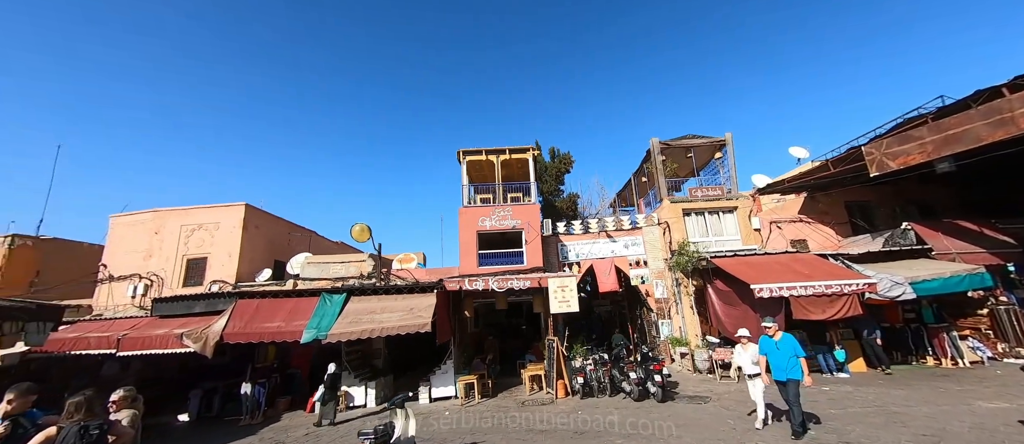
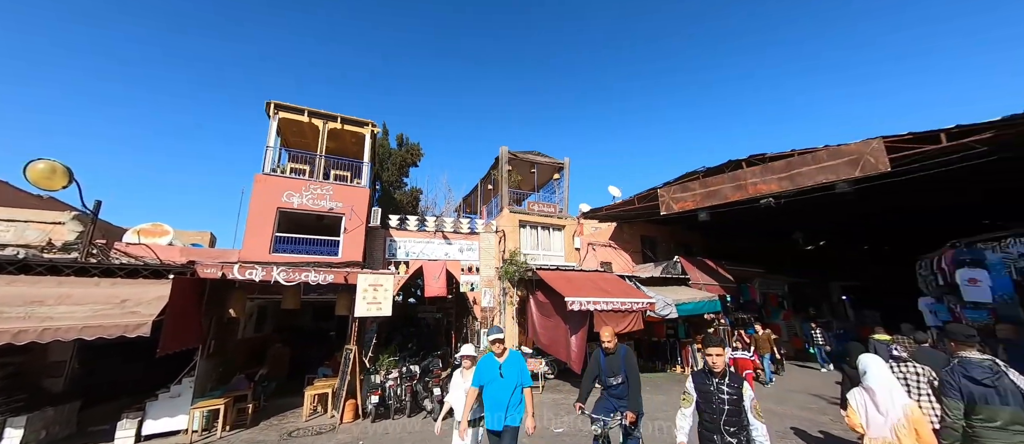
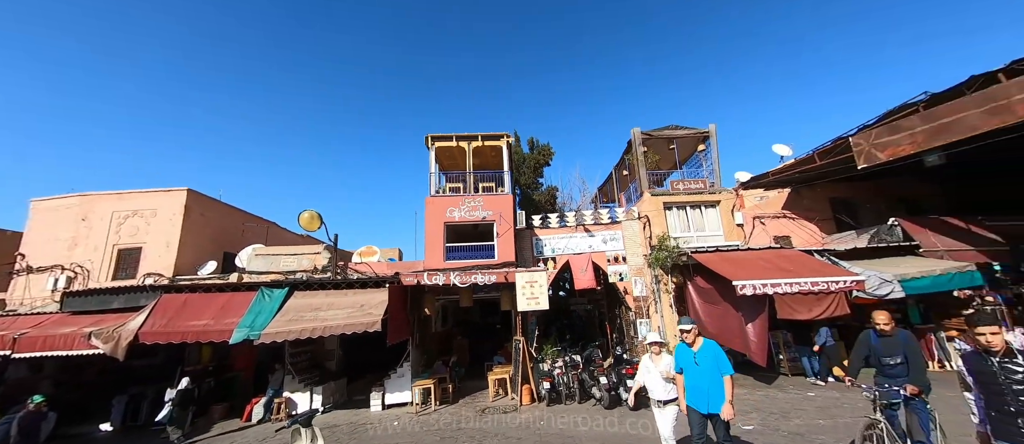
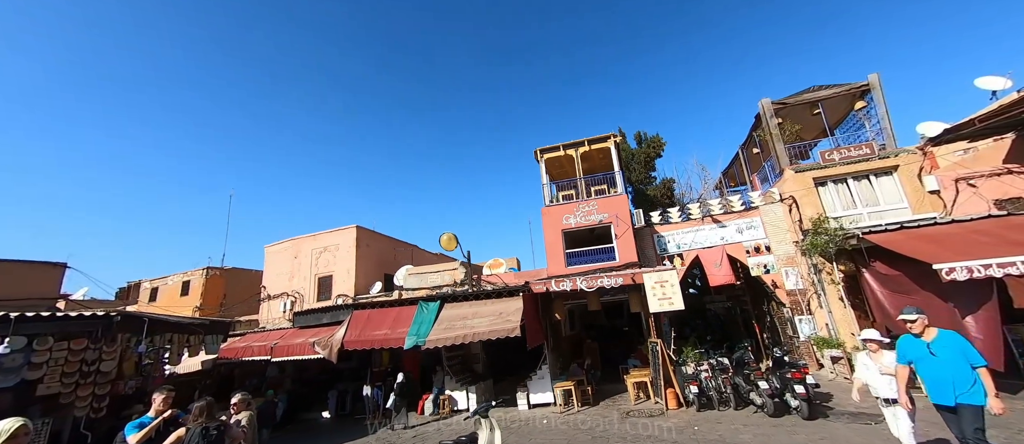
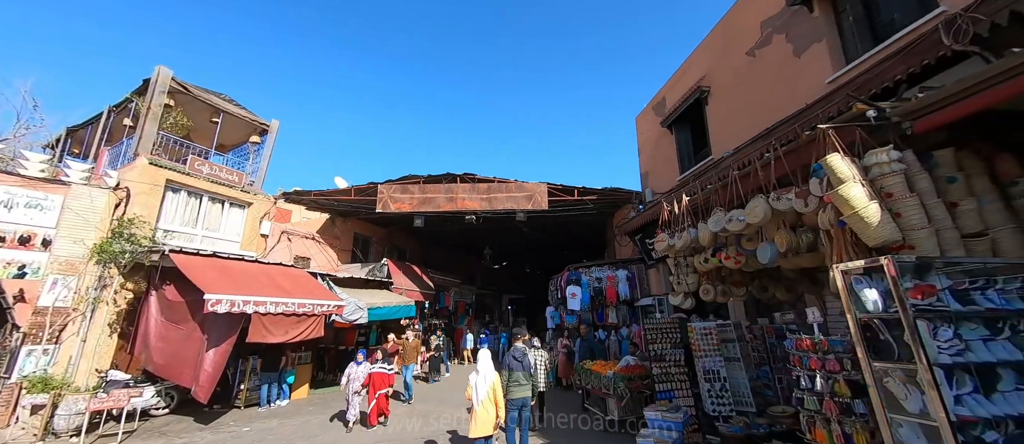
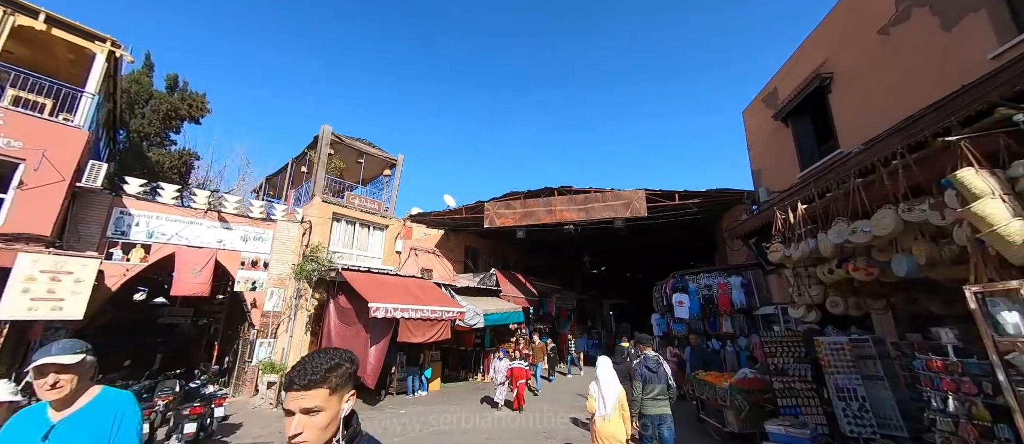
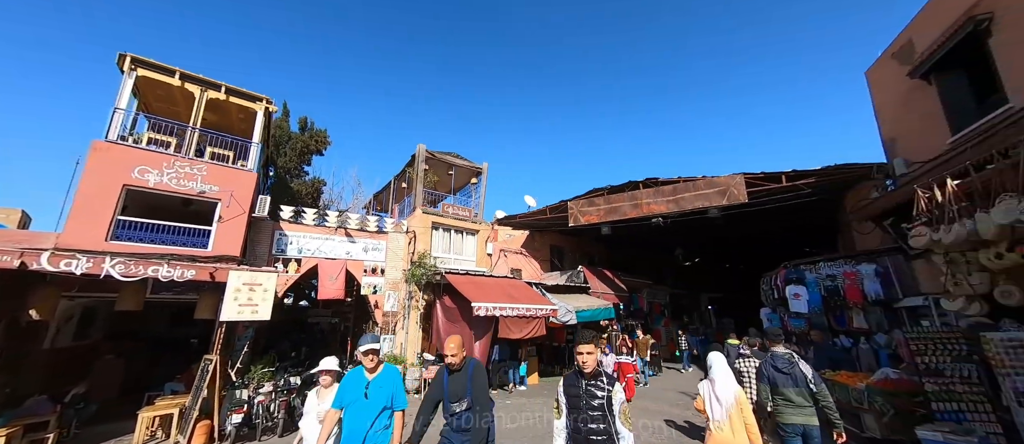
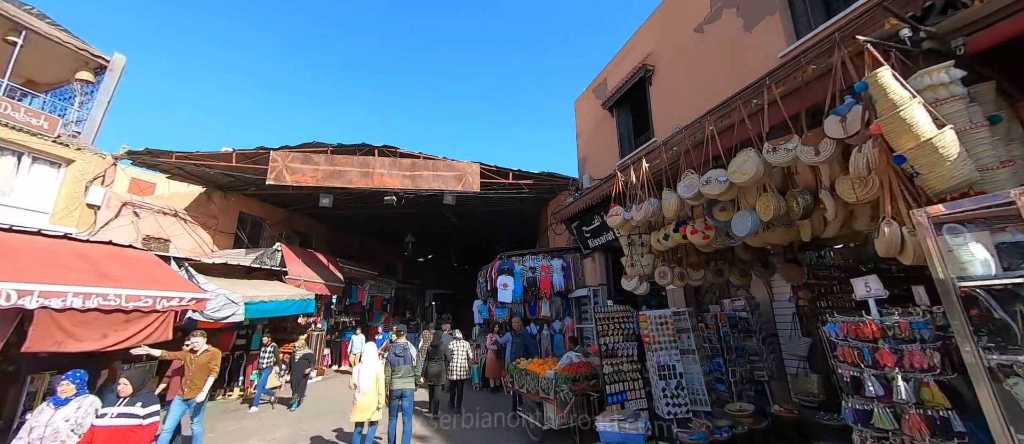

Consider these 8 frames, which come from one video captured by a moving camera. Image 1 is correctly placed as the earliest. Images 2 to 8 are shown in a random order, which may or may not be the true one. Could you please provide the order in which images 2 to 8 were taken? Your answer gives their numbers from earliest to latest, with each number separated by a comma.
4, 3, 2, 7, 6, 5, 8
